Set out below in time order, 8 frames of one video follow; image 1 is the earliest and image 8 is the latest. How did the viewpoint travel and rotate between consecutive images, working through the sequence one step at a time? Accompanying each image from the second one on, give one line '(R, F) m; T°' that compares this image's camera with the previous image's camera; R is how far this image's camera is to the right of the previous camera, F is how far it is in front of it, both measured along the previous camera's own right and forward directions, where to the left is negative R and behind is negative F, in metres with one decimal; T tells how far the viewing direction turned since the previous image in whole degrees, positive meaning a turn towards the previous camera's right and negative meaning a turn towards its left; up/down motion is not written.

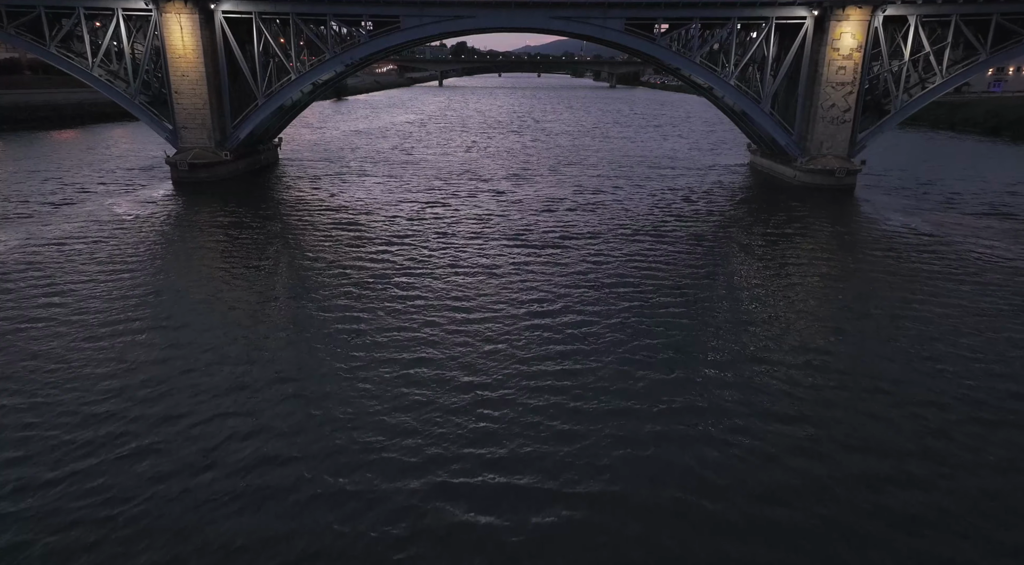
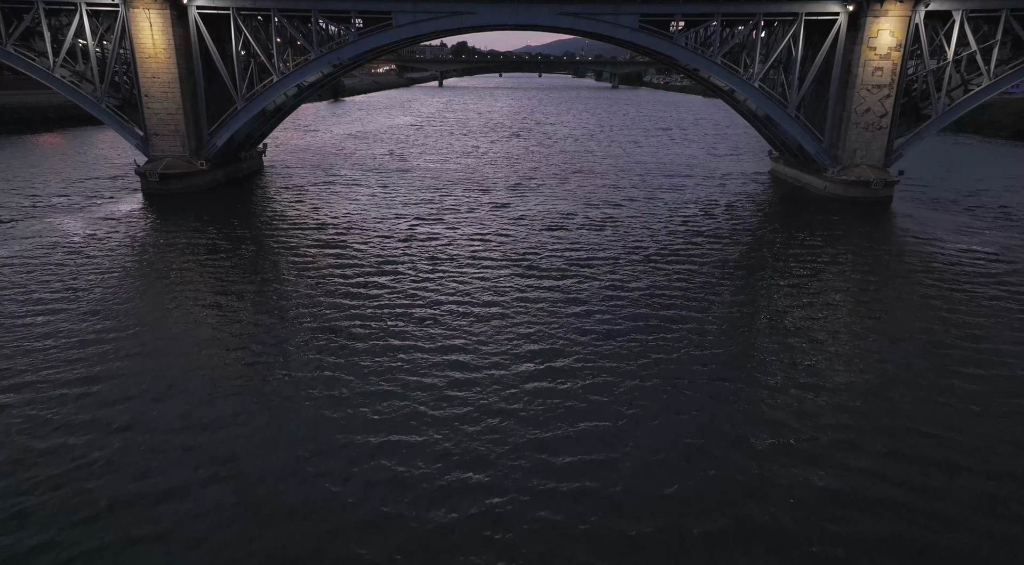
(-0.1, +2.1) m; 0°
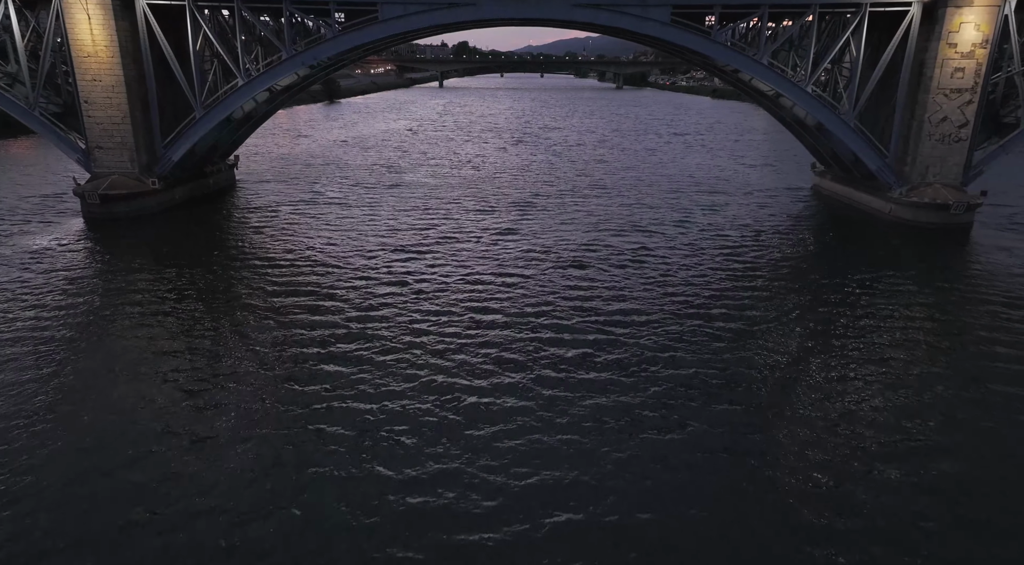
(-0.2, +3.3) m; 0°
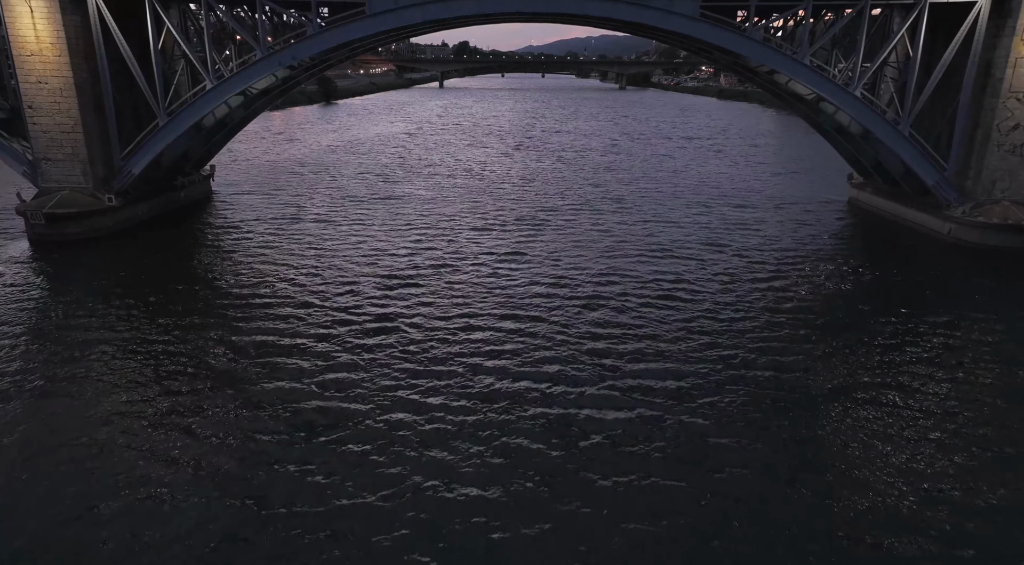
(-0.1, +2.3) m; 0°
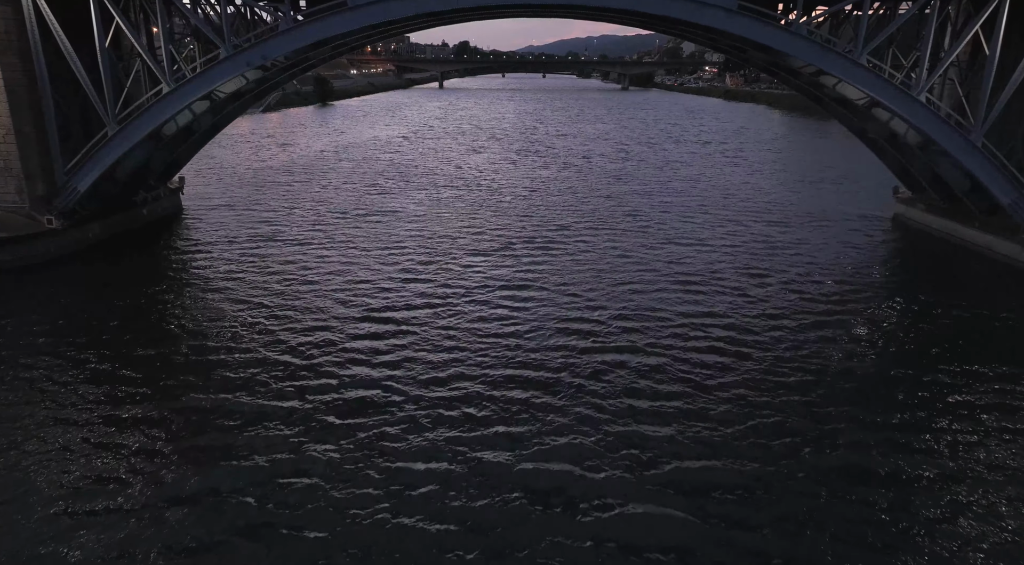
(-0.1, +2.3) m; 0°
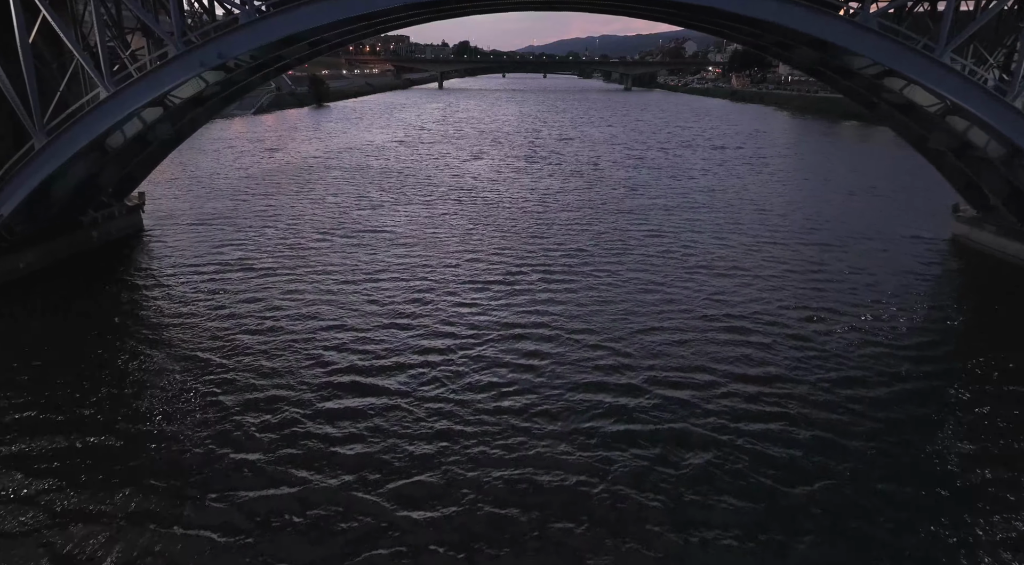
(-0.2, +2.4) m; 0°
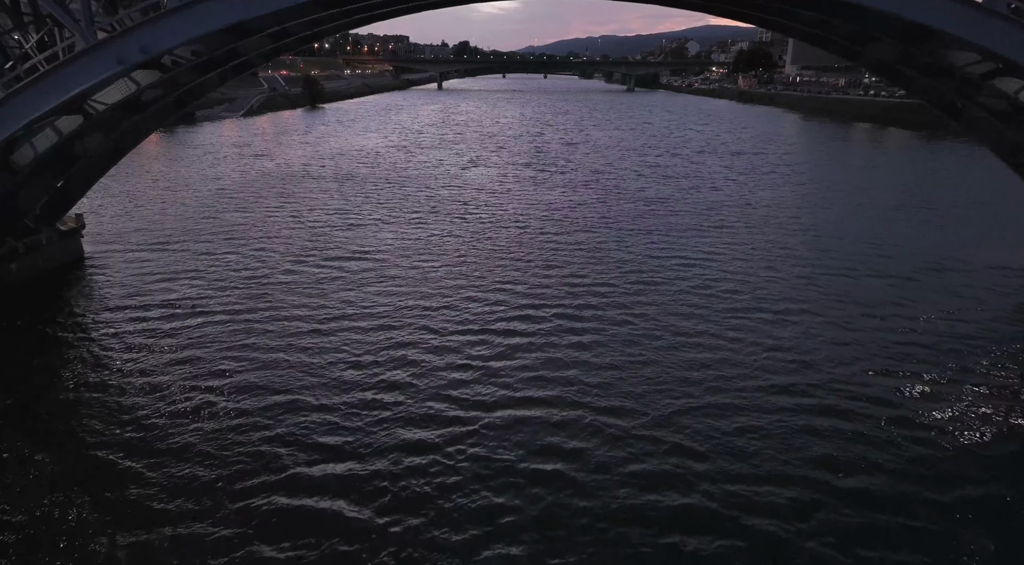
(-0.2, +2.7) m; 0°
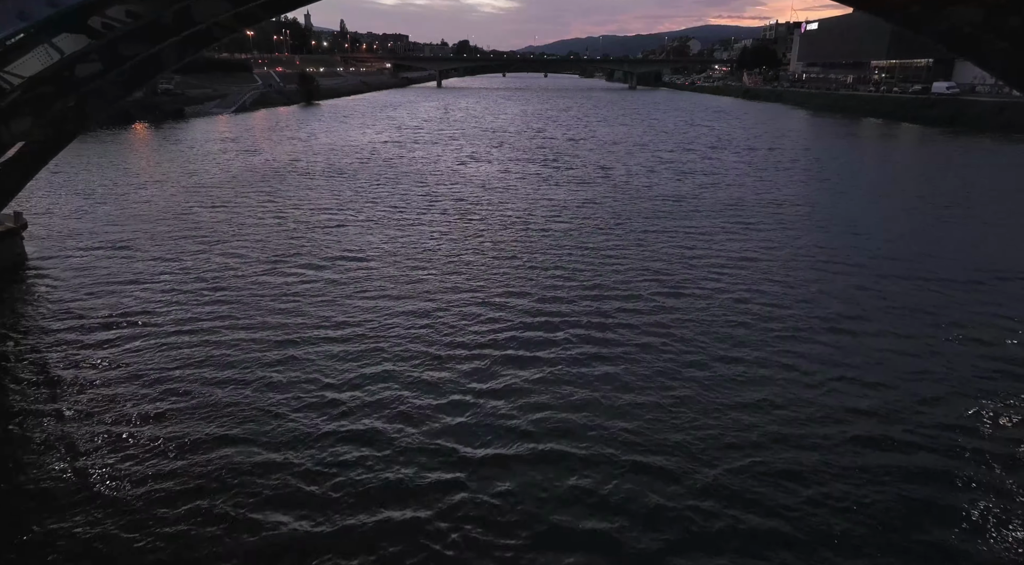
(-0.1, +1.9) m; 0°
